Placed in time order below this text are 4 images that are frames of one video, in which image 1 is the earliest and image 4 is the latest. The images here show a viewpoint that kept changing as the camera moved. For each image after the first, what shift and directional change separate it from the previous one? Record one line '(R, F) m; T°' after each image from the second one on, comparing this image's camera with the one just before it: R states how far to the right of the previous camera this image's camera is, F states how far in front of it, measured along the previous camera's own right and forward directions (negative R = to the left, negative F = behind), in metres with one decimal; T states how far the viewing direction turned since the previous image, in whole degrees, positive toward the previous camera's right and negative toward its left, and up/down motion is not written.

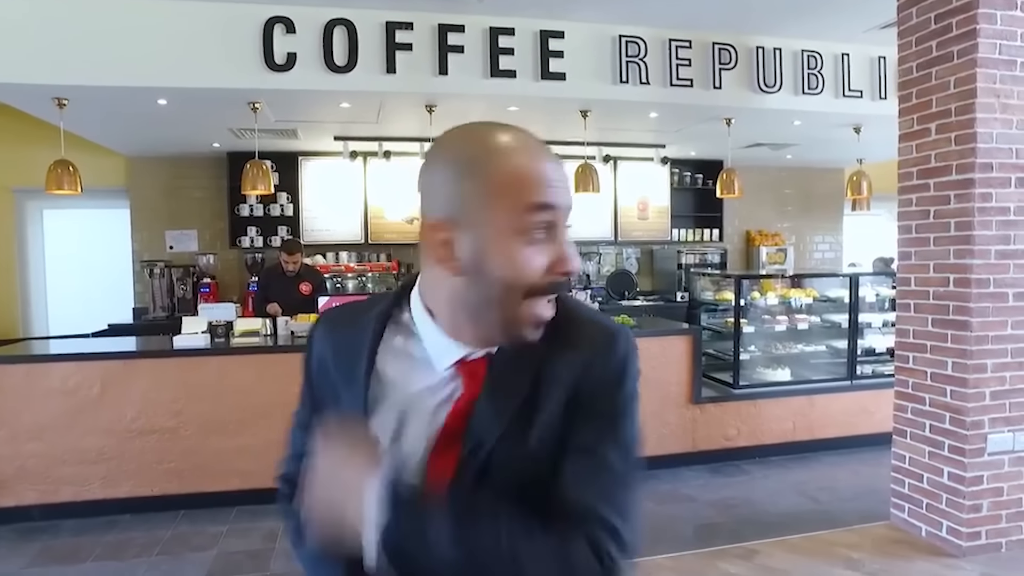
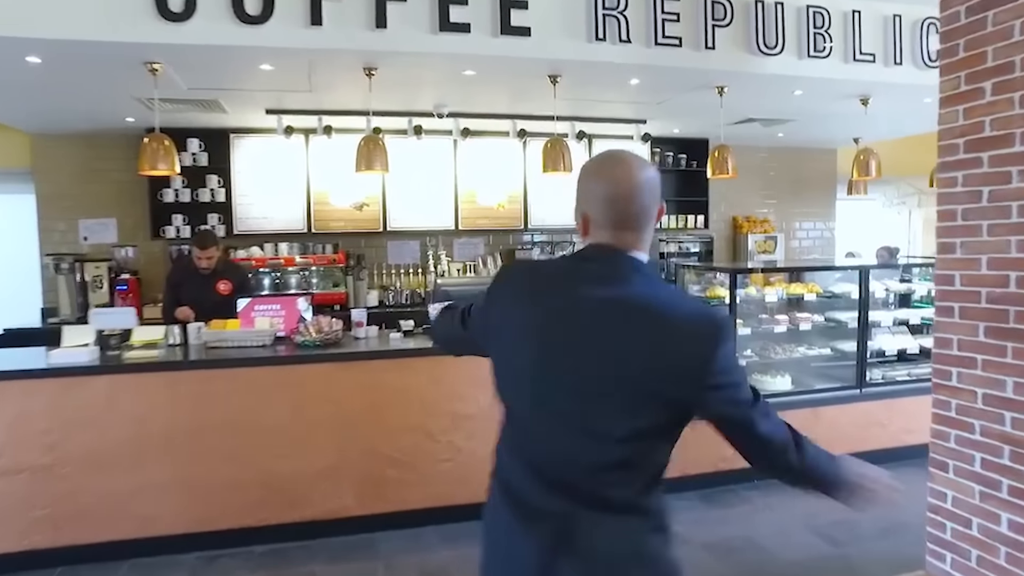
(+0.1, +0.7) m; +2°
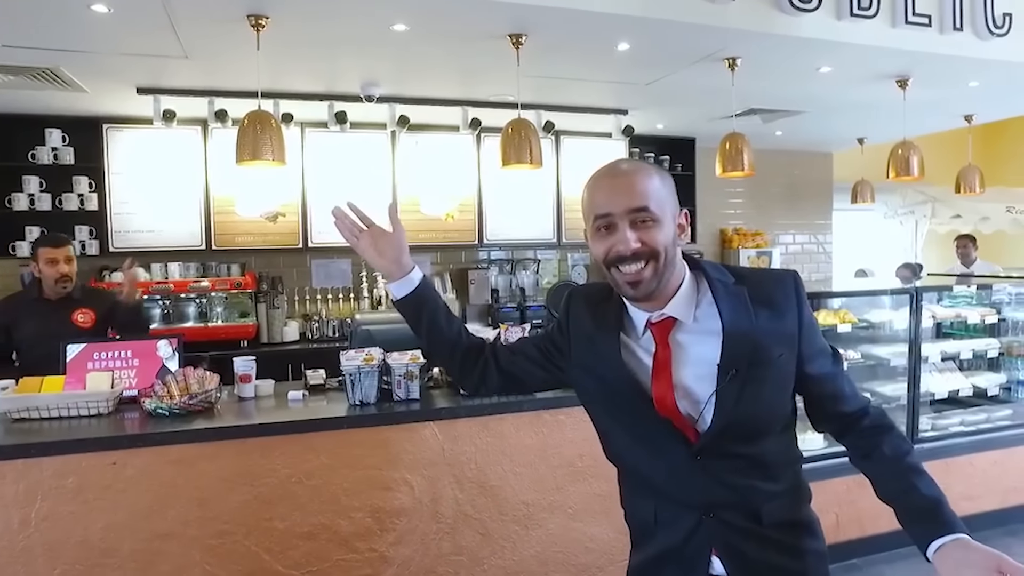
(0.0, +1.1) m; +3°
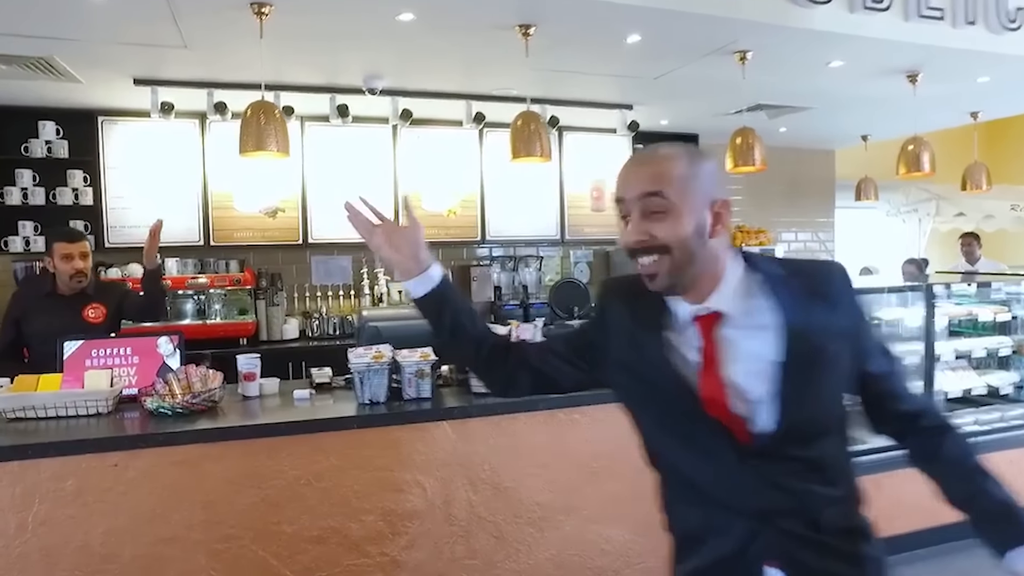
(-0.1, +0.1) m; +1°
